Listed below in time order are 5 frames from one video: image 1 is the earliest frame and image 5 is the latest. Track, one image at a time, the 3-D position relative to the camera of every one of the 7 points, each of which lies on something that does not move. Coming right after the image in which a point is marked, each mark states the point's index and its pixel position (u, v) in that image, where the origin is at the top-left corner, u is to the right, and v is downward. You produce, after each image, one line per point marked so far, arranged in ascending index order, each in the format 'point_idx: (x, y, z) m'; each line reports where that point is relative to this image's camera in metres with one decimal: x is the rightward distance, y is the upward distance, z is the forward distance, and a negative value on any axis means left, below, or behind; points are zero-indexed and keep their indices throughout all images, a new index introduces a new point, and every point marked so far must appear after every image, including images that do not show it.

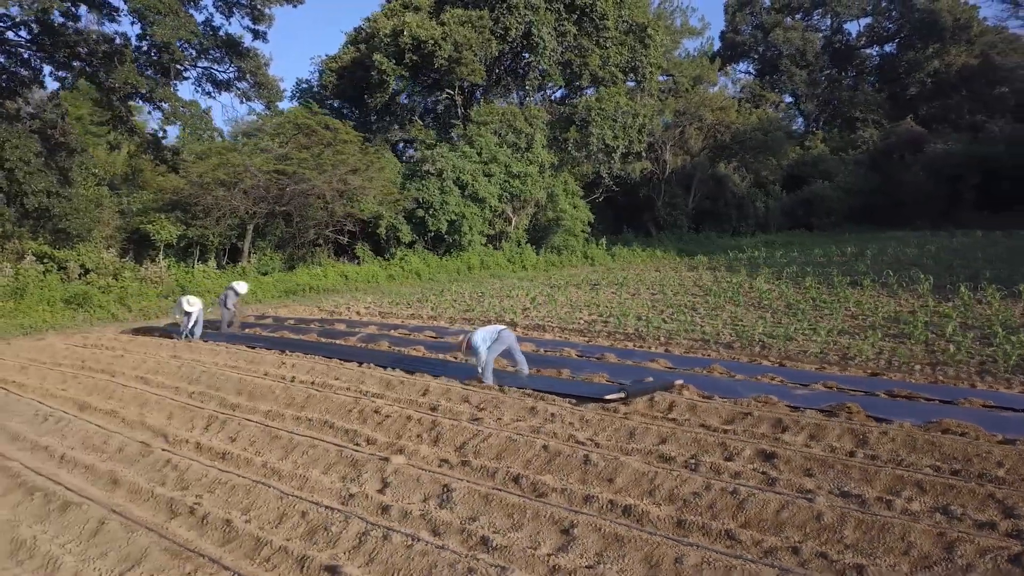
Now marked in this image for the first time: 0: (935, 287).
0: (+5.7, 0.0, +11.3) m
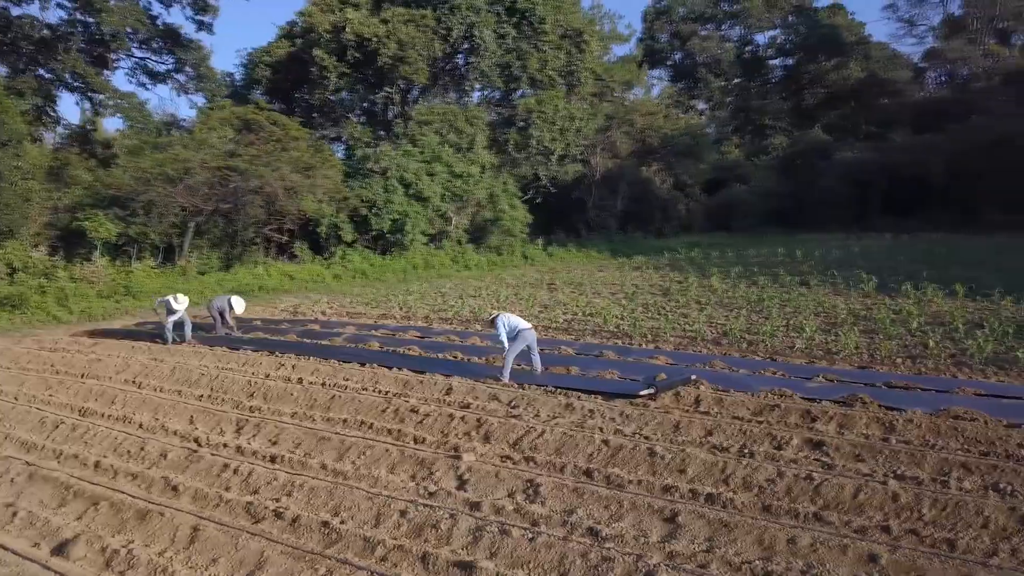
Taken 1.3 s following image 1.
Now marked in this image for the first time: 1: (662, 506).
0: (+5.4, 0.0, +12.1) m
1: (+0.9, -1.2, +4.6) m
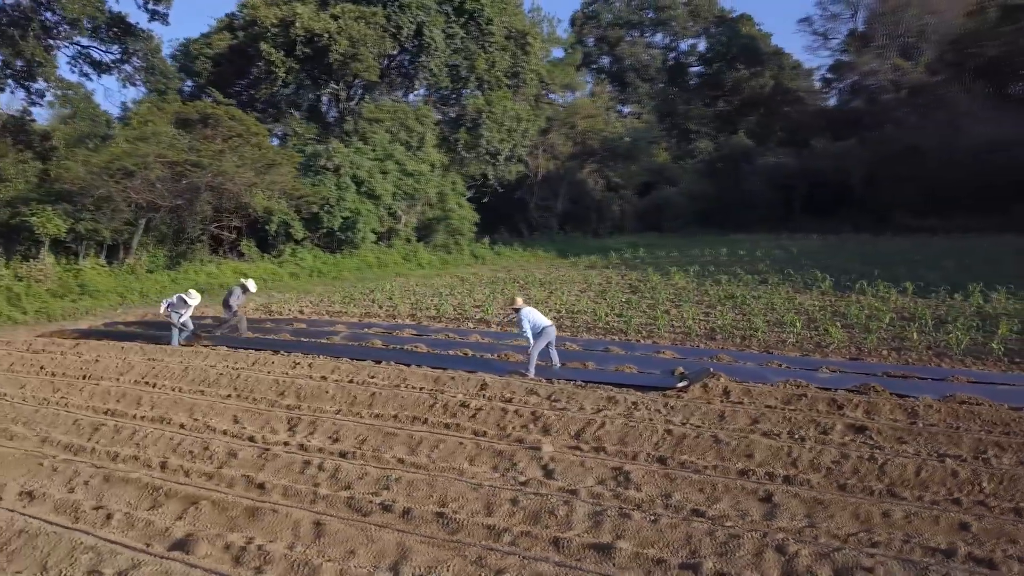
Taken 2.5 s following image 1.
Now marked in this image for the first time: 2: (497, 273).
0: (+5.0, +0.1, +13.0) m
1: (+1.5, -1.2, +5.0) m
2: (-0.3, +0.3, +17.3) m
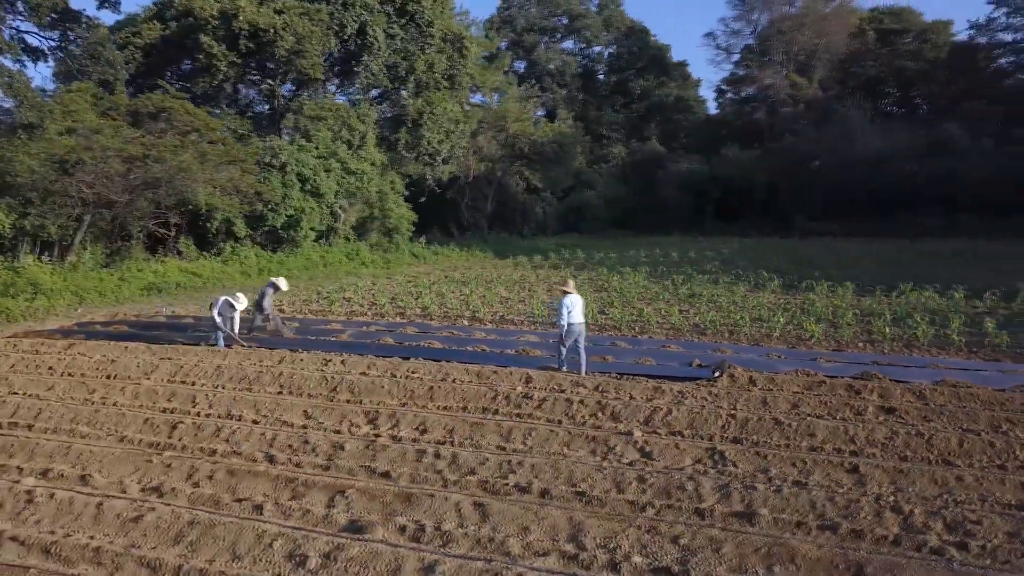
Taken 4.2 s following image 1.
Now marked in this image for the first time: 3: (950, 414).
0: (+4.6, +0.1, +14.1) m
1: (+2.2, -1.2, +5.7) m
2: (-1.3, +0.3, +17.6) m
3: (+3.6, -1.0, +6.8) m
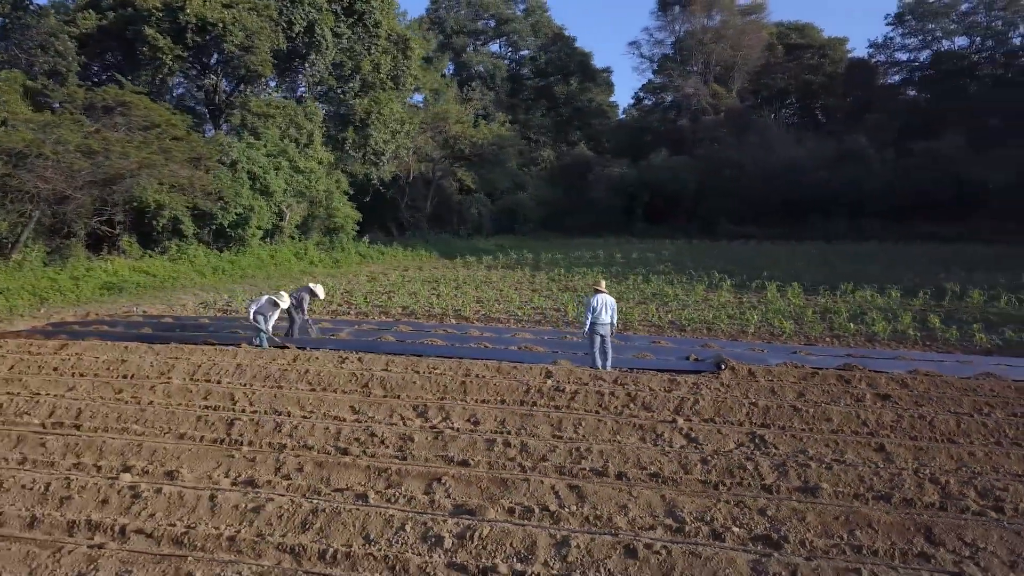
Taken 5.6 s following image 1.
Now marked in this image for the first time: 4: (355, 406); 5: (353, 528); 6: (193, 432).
0: (+4.0, +0.1, +15.0) m
1: (+2.7, -1.2, +6.4) m
2: (-2.3, +0.3, +17.8) m
3: (+3.9, -1.0, +7.6) m
4: (-1.4, -1.0, +7.1) m
5: (-0.9, -1.3, +4.6) m
6: (-2.4, -1.1, +6.3) m
